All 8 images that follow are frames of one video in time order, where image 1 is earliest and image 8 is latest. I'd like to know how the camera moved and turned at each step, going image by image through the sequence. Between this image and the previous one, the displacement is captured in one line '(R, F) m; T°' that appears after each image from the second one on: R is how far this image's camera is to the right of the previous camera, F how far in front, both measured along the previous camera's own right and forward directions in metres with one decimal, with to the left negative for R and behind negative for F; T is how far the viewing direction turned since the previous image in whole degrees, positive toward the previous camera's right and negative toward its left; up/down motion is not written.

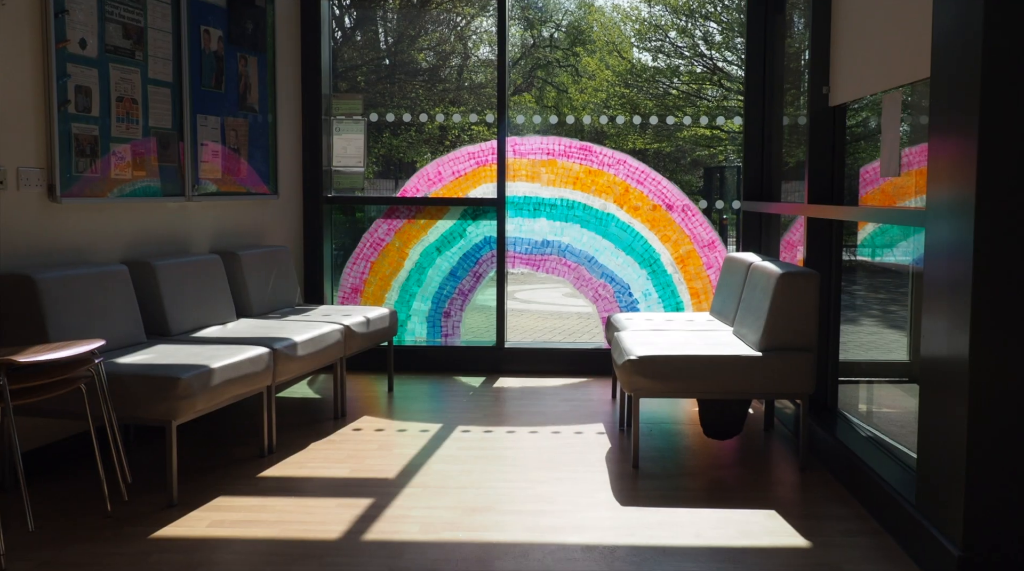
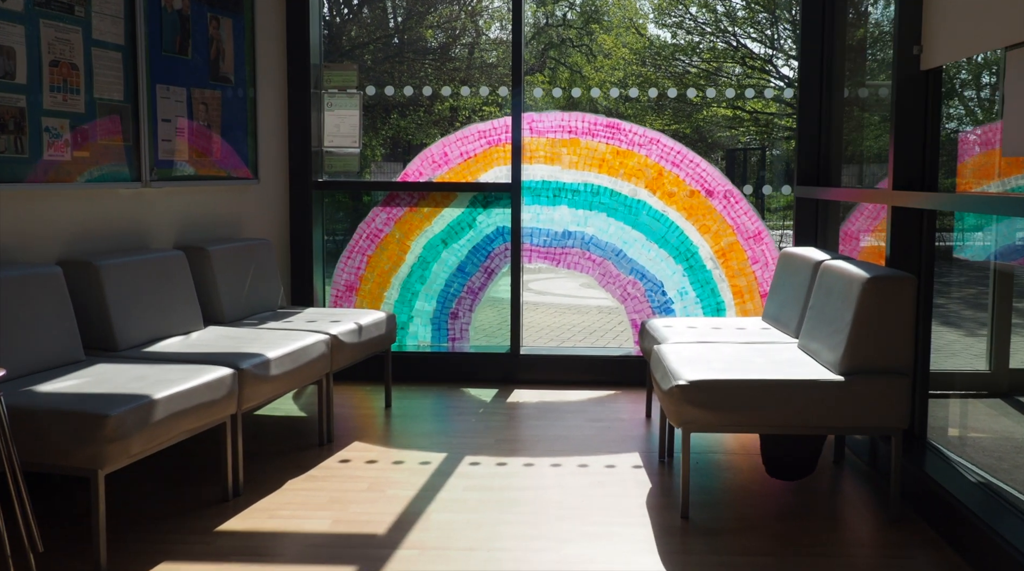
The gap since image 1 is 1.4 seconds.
(0.0, +0.7) m; -1°
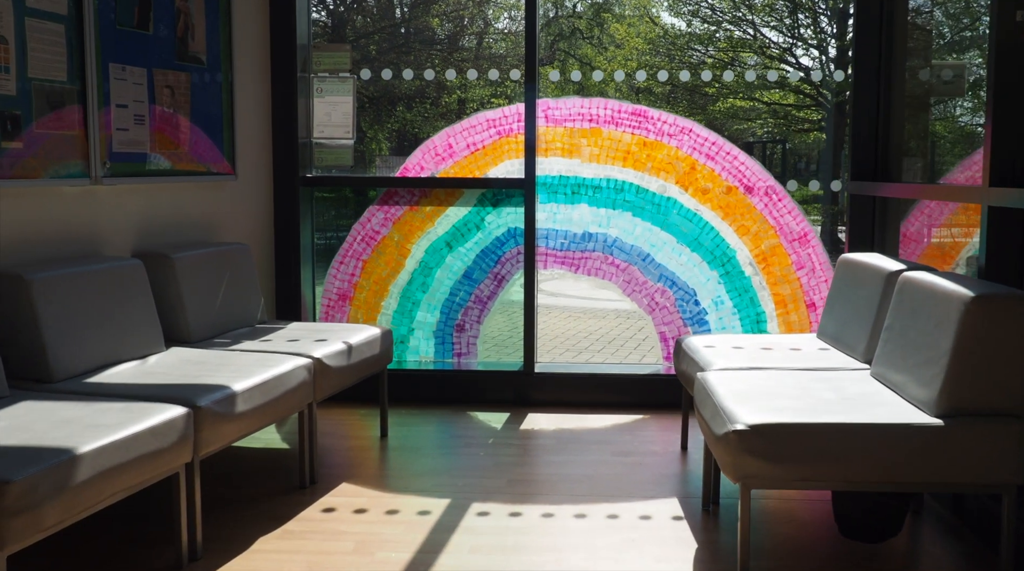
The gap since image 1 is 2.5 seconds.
(0.0, +0.6) m; -1°
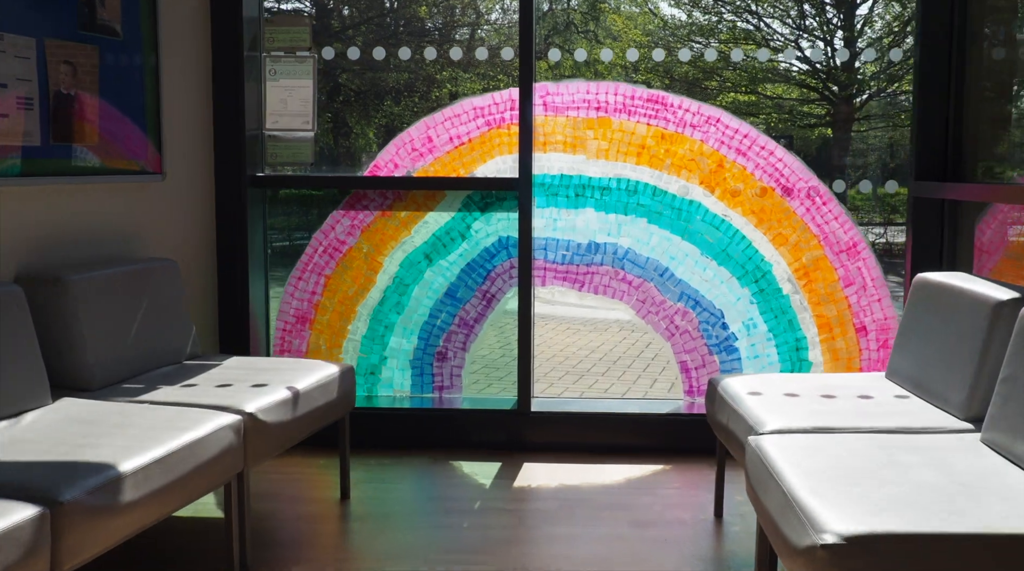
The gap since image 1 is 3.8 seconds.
(0.0, +0.7) m; 0°
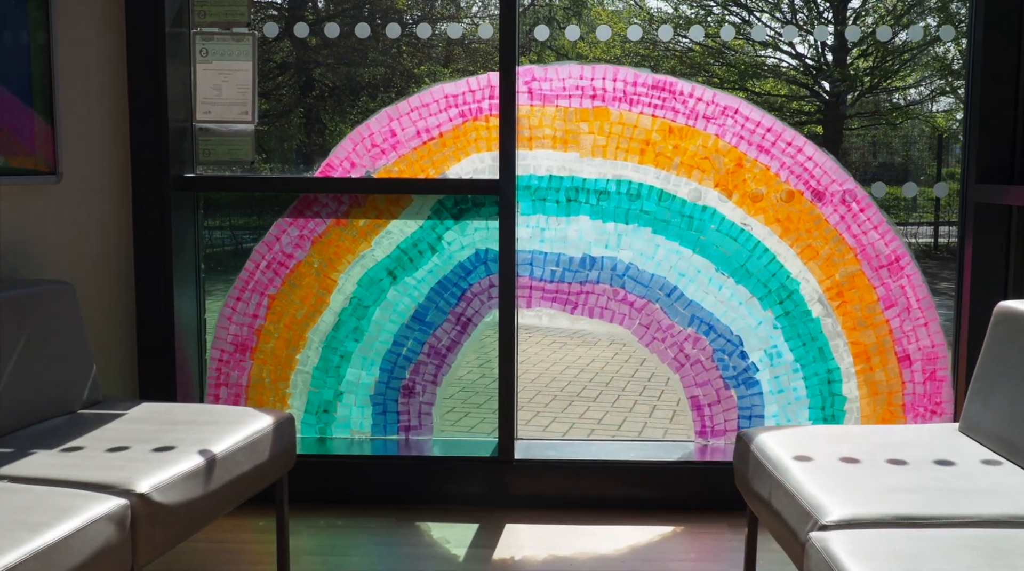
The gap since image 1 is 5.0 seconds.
(0.0, +0.6) m; +1°
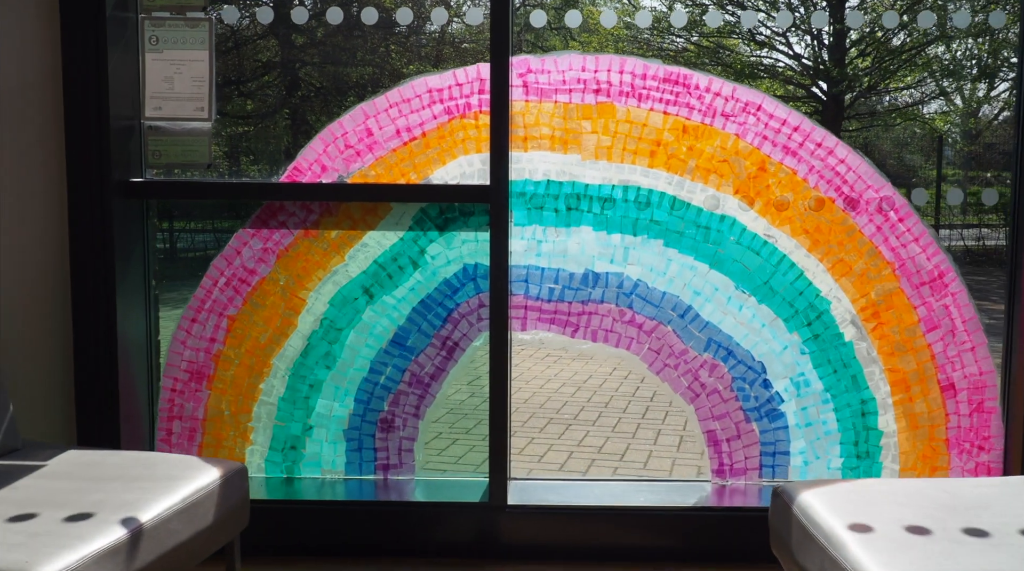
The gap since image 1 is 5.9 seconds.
(0.0, +0.4) m; +1°
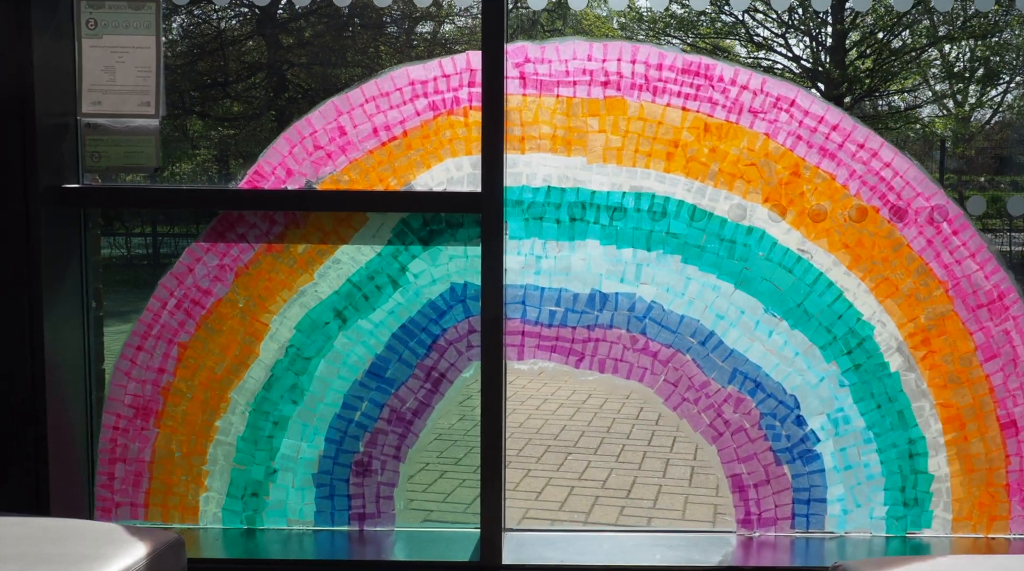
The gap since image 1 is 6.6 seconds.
(0.0, +0.4) m; 0°
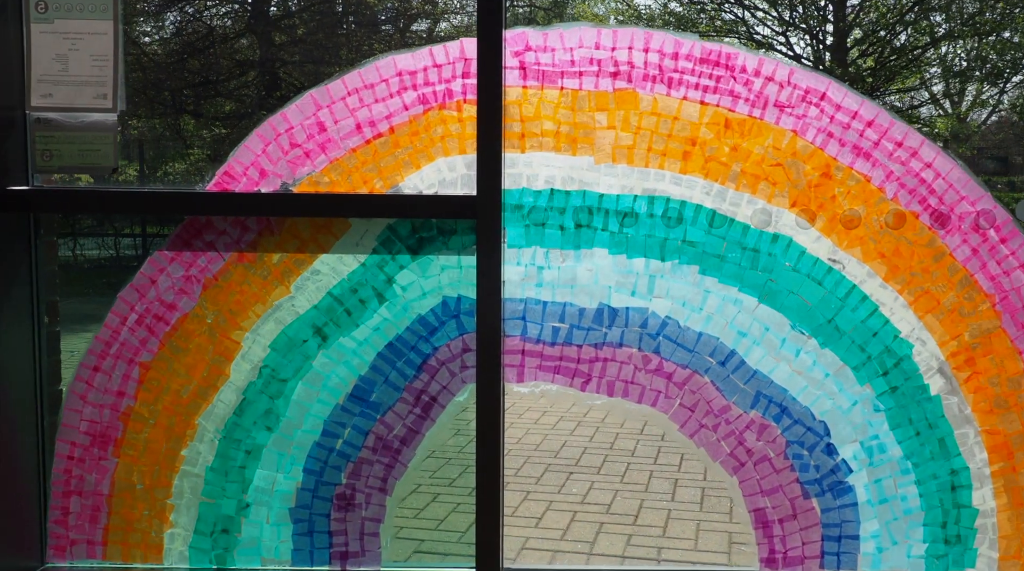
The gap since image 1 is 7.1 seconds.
(0.0, +0.2) m; 0°
